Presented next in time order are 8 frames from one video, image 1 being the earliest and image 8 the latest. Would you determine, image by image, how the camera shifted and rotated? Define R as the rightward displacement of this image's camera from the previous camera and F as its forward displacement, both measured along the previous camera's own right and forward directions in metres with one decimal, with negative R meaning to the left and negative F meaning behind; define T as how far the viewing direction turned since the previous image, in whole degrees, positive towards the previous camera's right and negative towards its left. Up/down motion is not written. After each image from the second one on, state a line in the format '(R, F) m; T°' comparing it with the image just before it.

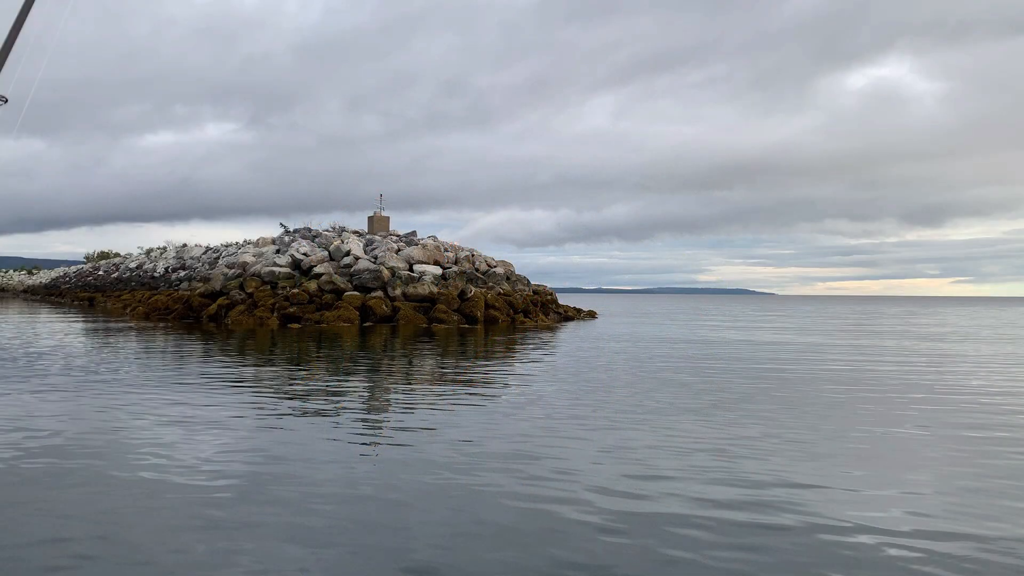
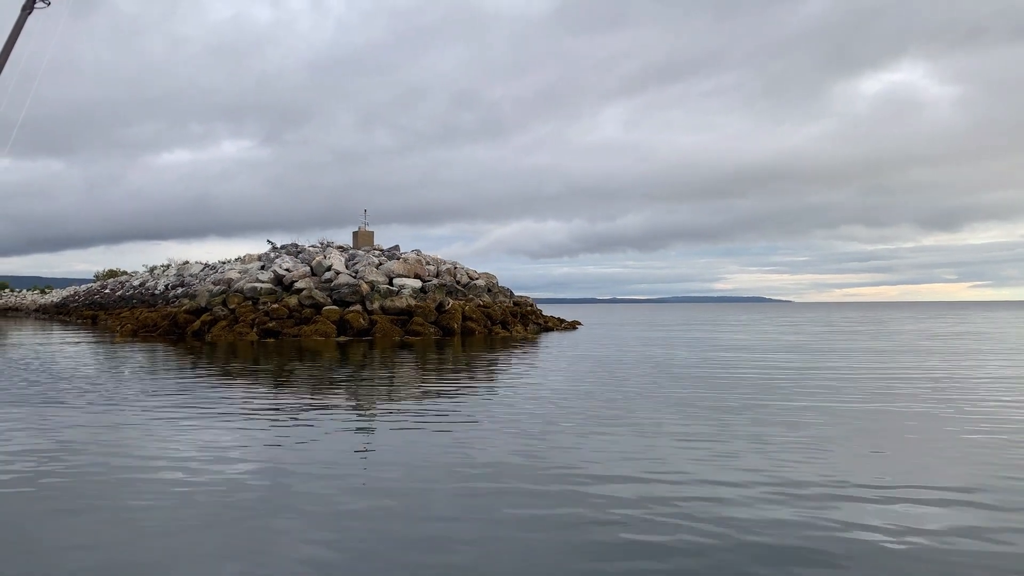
(+0.7, 0.0) m; -1°
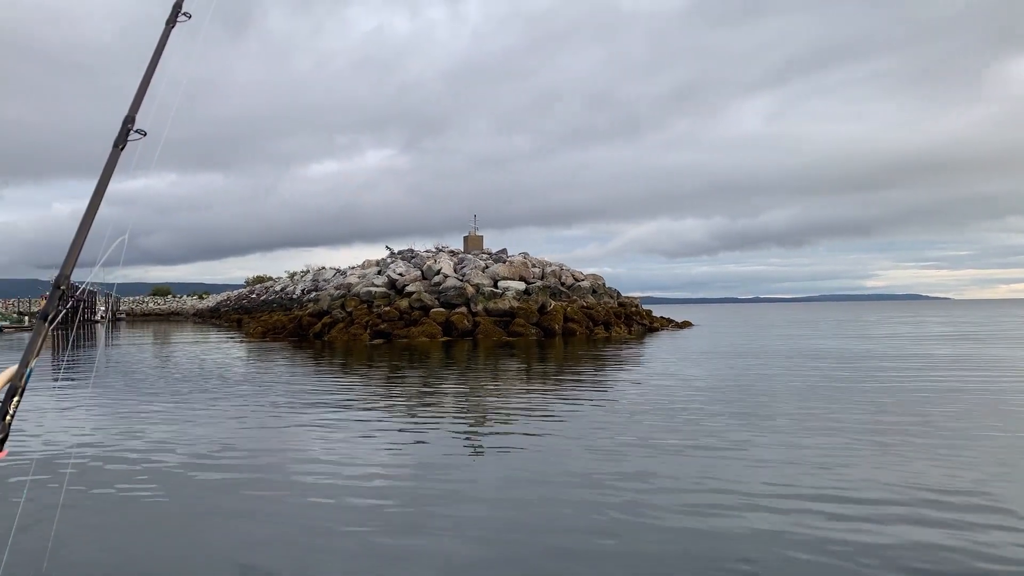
(+0.9, -0.4) m; -9°
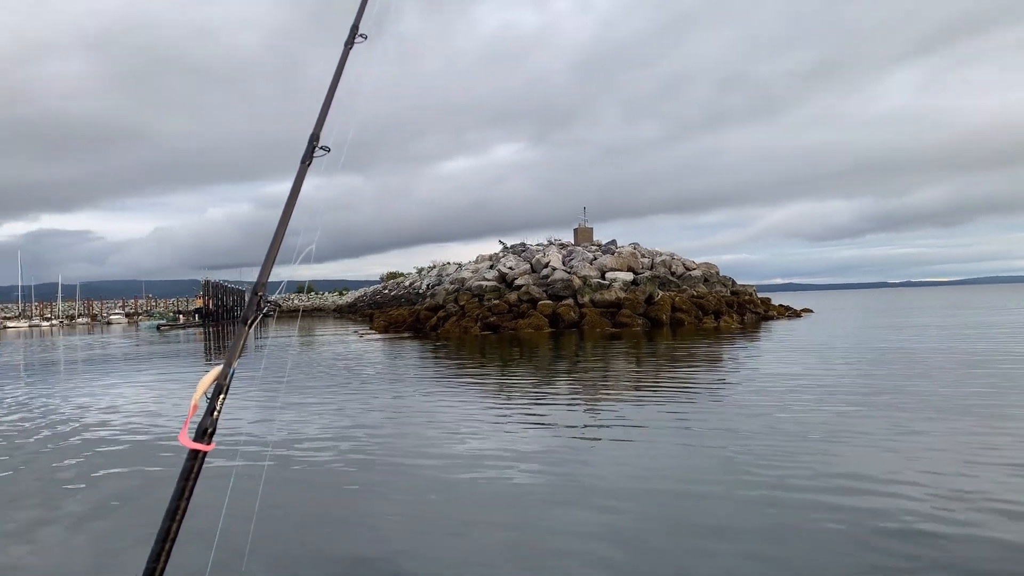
(+0.7, -0.1) m; -9°
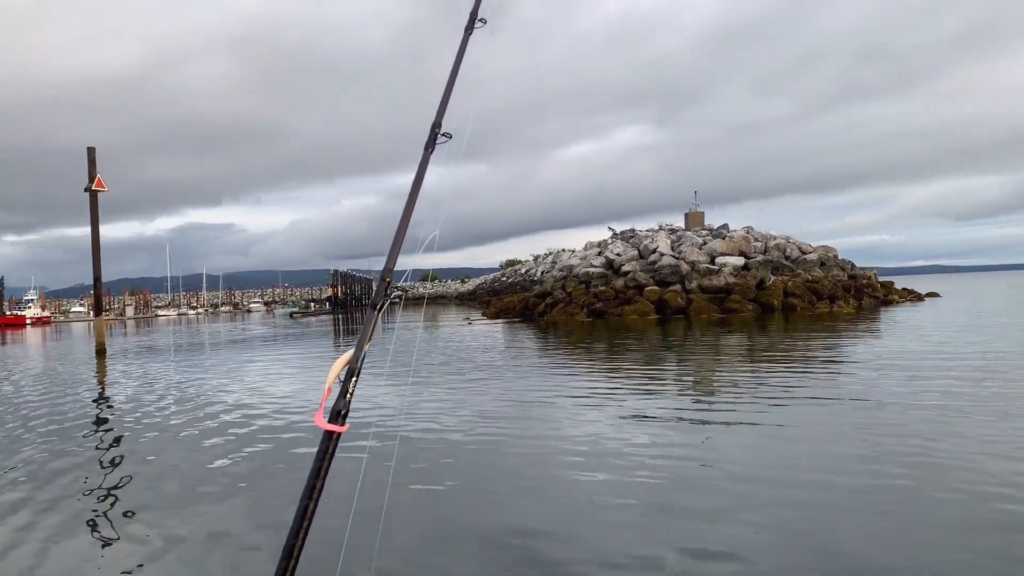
(+0.4, -0.2) m; -8°
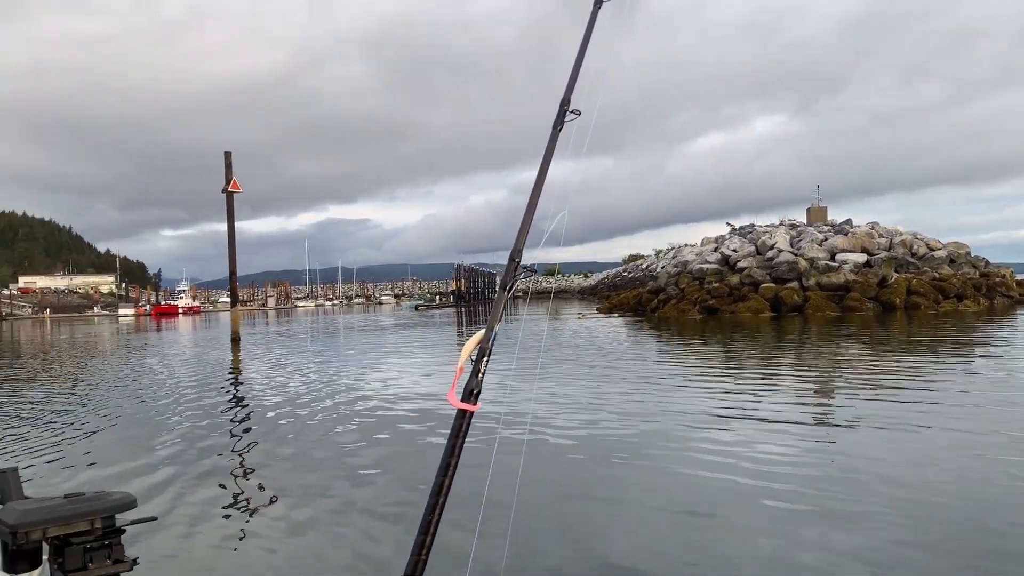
(+0.4, -0.3) m; -8°
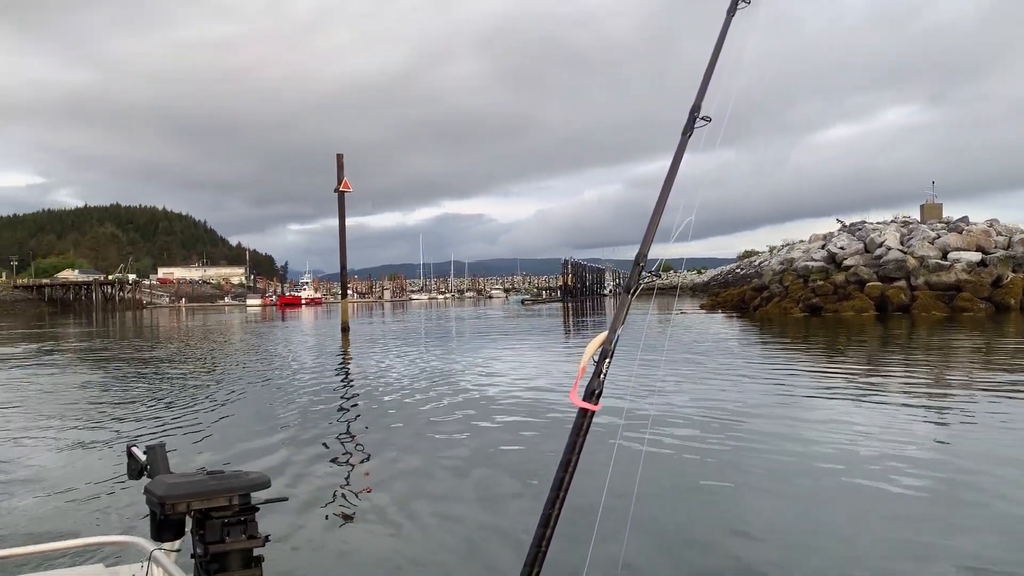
(+0.4, -0.5) m; -8°
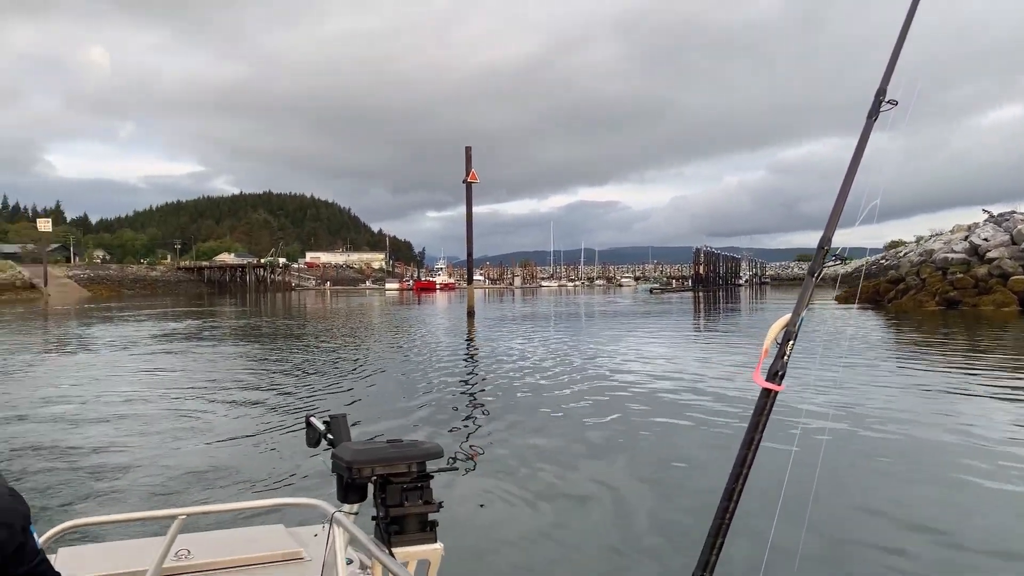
(+0.3, -0.5) m; -9°
